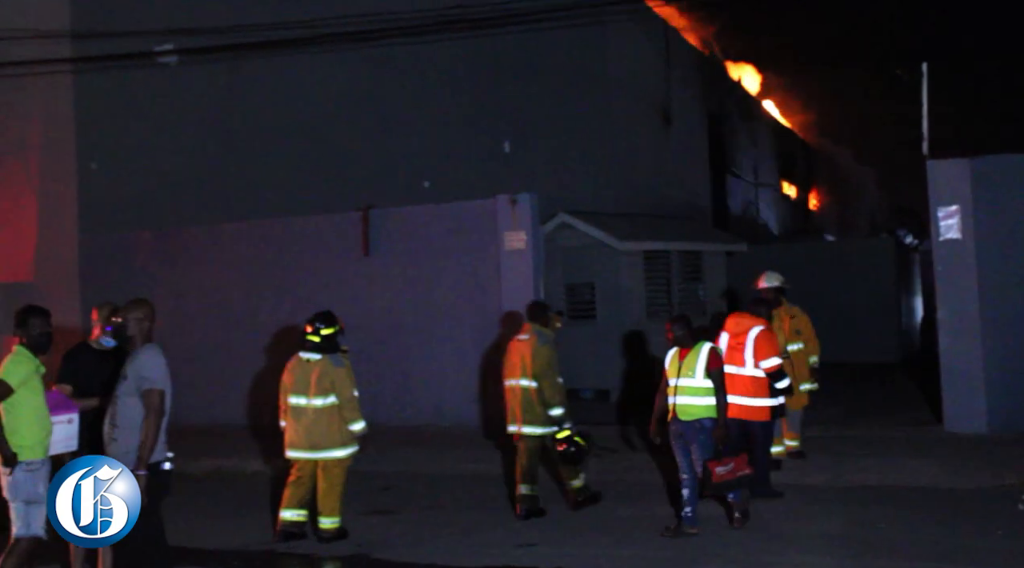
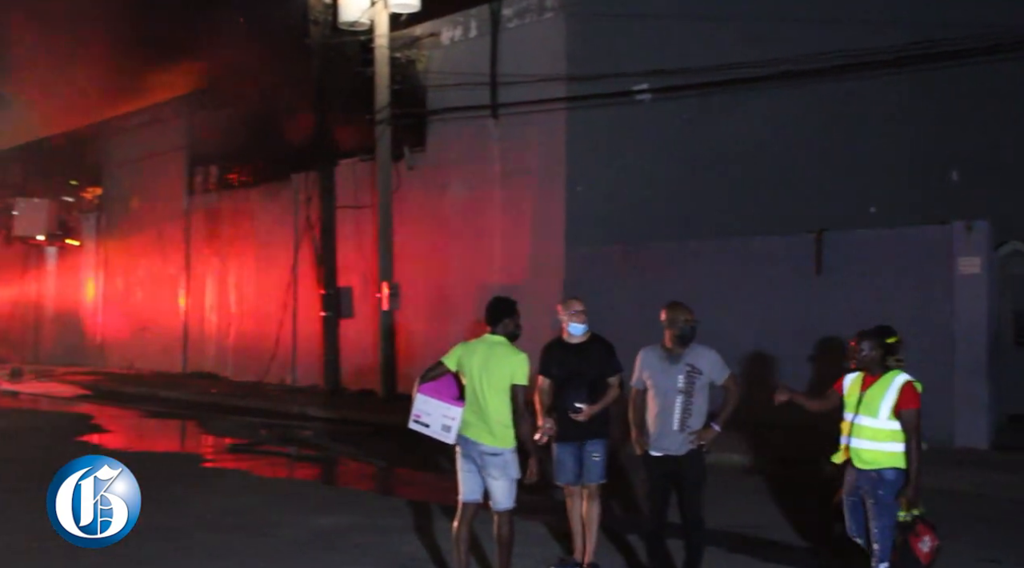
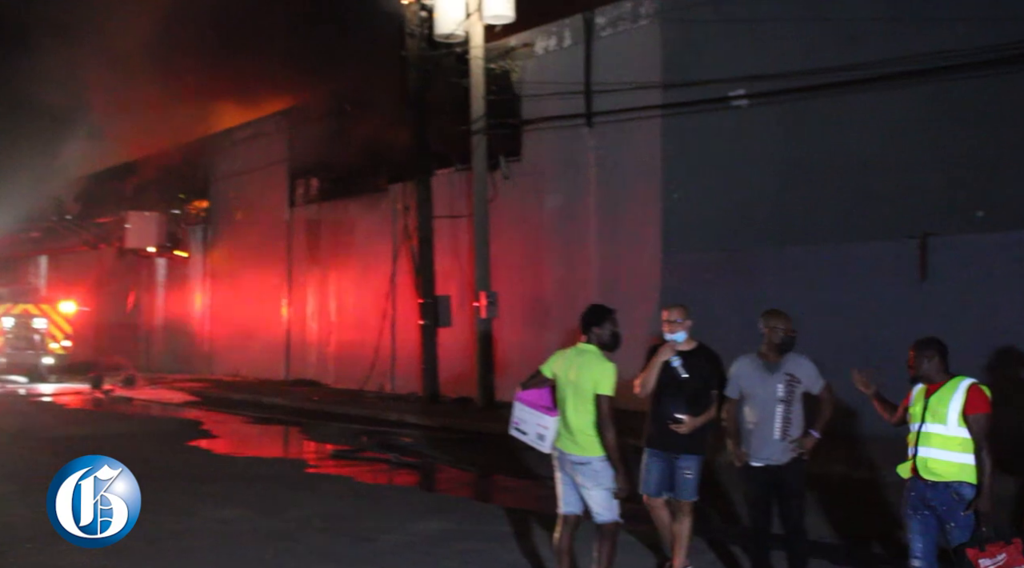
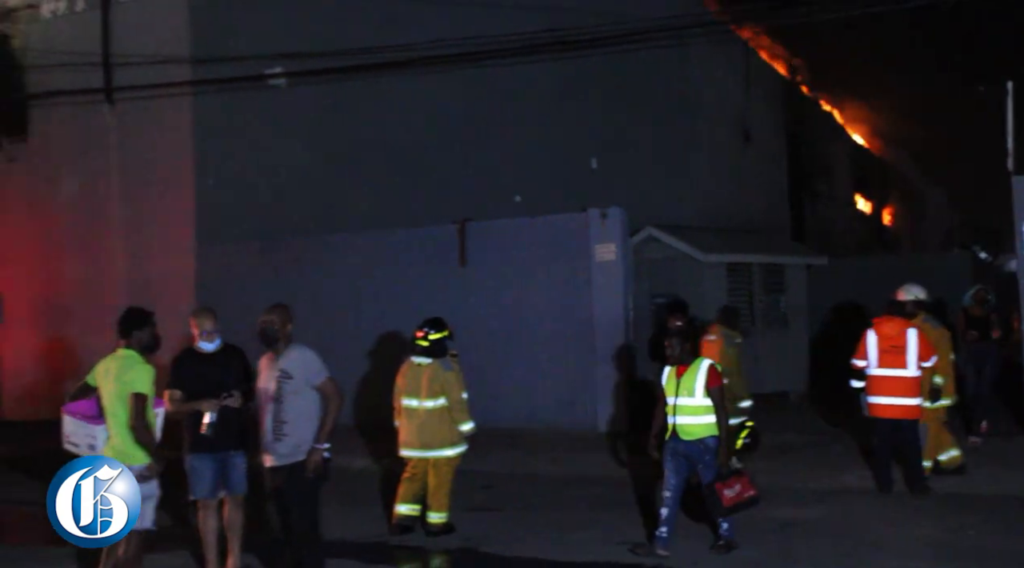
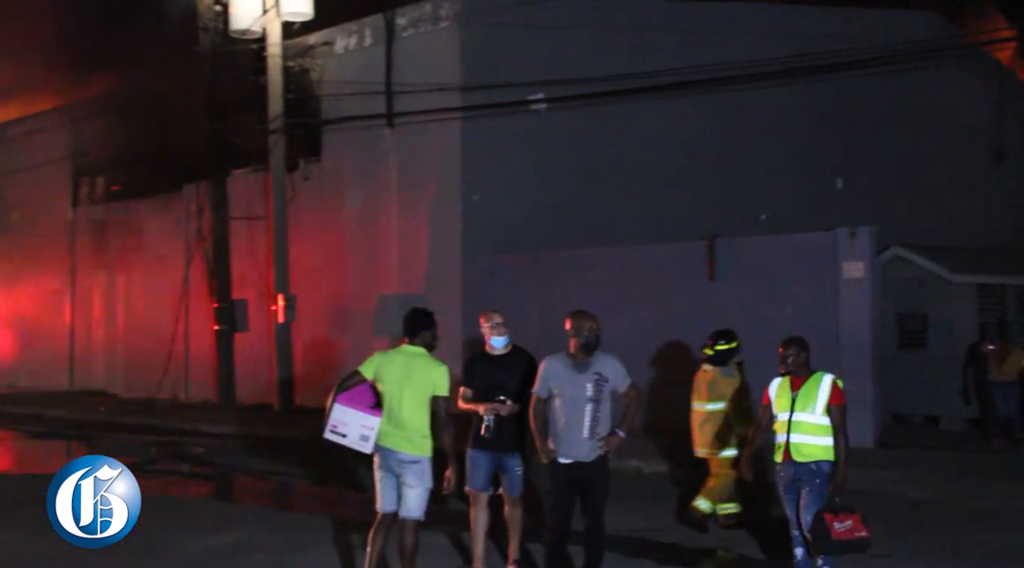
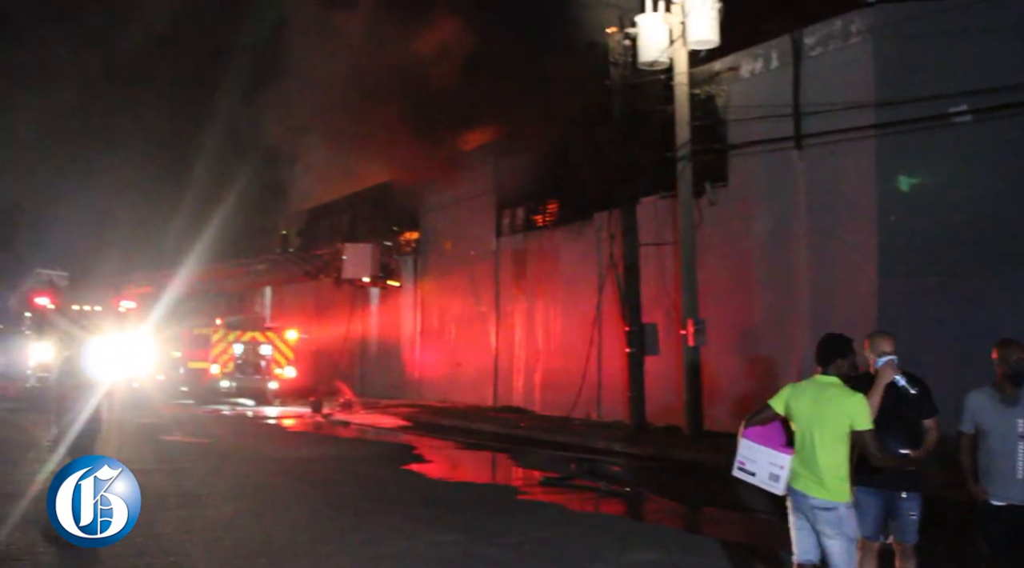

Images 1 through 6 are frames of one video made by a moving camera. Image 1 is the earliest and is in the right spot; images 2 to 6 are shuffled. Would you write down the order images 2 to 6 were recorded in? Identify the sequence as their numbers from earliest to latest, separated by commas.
4, 5, 2, 3, 6
